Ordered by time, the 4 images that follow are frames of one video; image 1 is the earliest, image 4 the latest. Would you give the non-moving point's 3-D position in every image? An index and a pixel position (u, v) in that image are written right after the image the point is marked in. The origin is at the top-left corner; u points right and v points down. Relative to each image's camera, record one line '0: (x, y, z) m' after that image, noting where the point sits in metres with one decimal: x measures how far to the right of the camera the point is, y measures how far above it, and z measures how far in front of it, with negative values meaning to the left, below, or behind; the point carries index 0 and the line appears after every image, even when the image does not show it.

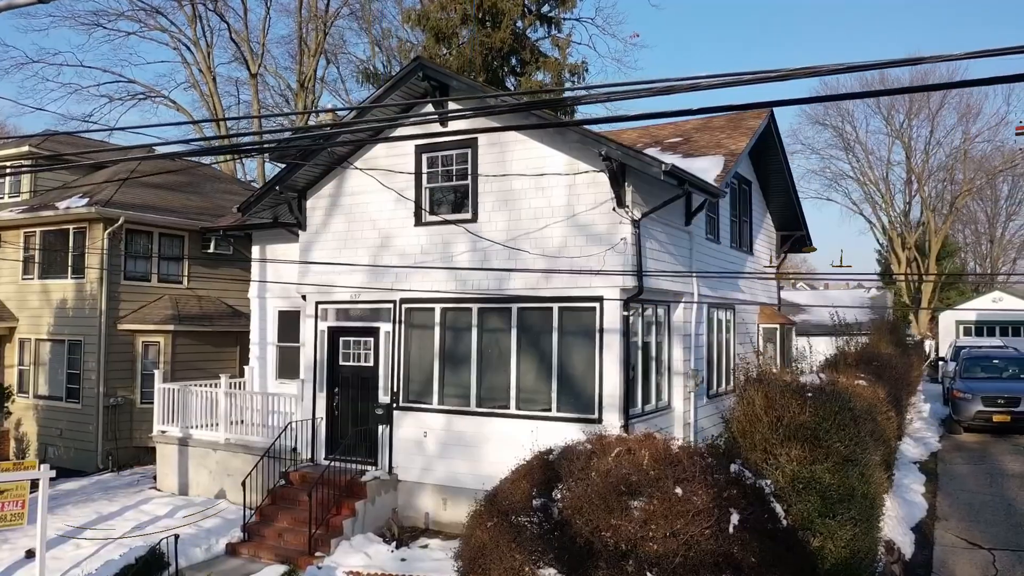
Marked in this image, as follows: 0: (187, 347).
0: (-7.9, -1.4, +18.9) m
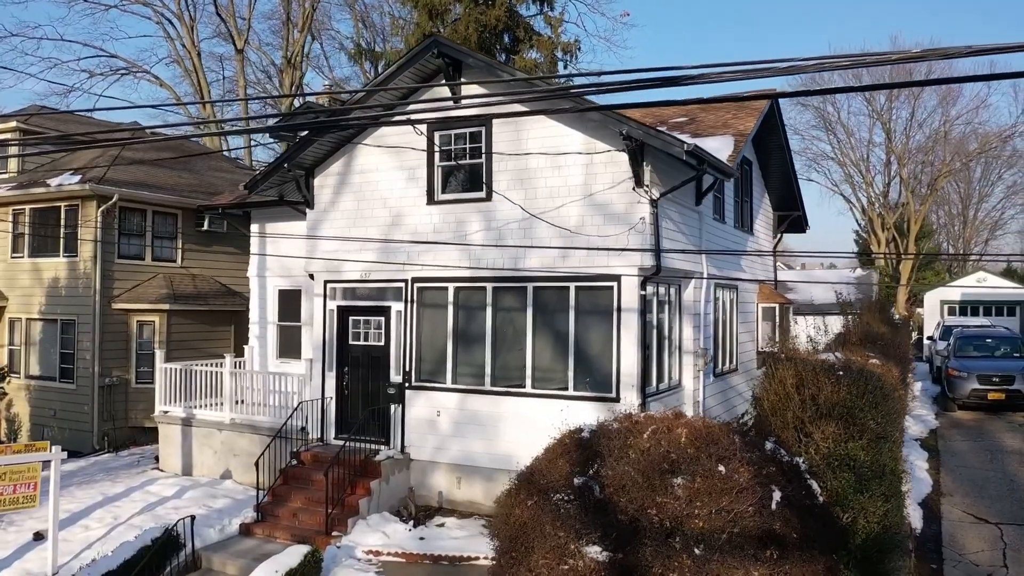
0: (-7.9, -0.9, +18.6) m
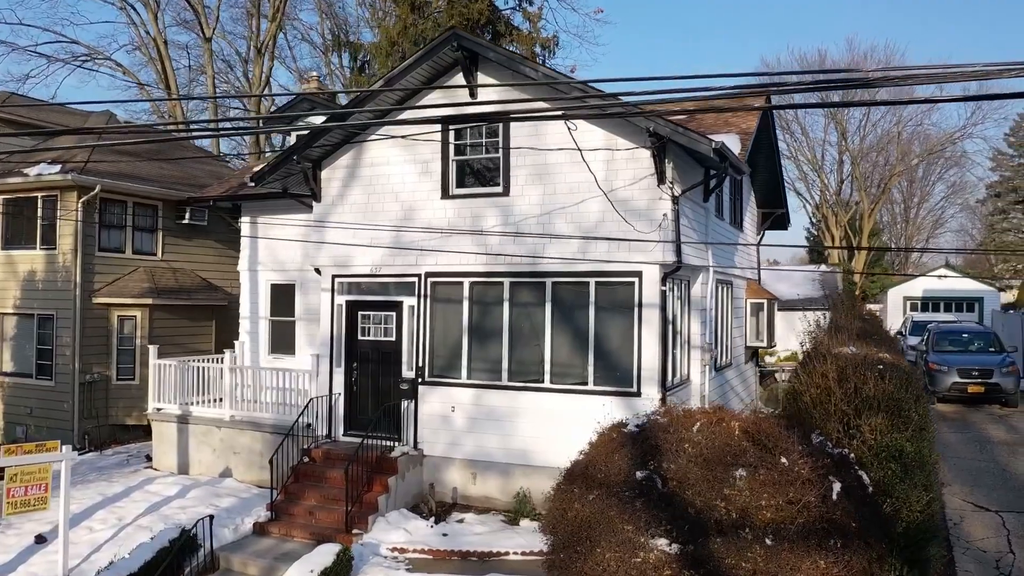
0: (-8.1, -0.8, +18.1) m
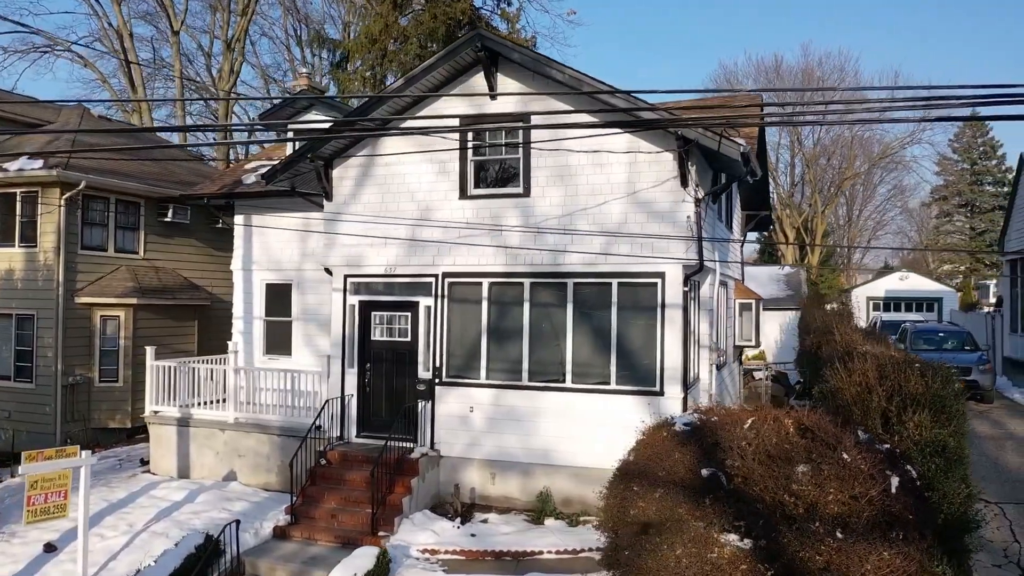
0: (-8.2, -0.8, +17.7) m
